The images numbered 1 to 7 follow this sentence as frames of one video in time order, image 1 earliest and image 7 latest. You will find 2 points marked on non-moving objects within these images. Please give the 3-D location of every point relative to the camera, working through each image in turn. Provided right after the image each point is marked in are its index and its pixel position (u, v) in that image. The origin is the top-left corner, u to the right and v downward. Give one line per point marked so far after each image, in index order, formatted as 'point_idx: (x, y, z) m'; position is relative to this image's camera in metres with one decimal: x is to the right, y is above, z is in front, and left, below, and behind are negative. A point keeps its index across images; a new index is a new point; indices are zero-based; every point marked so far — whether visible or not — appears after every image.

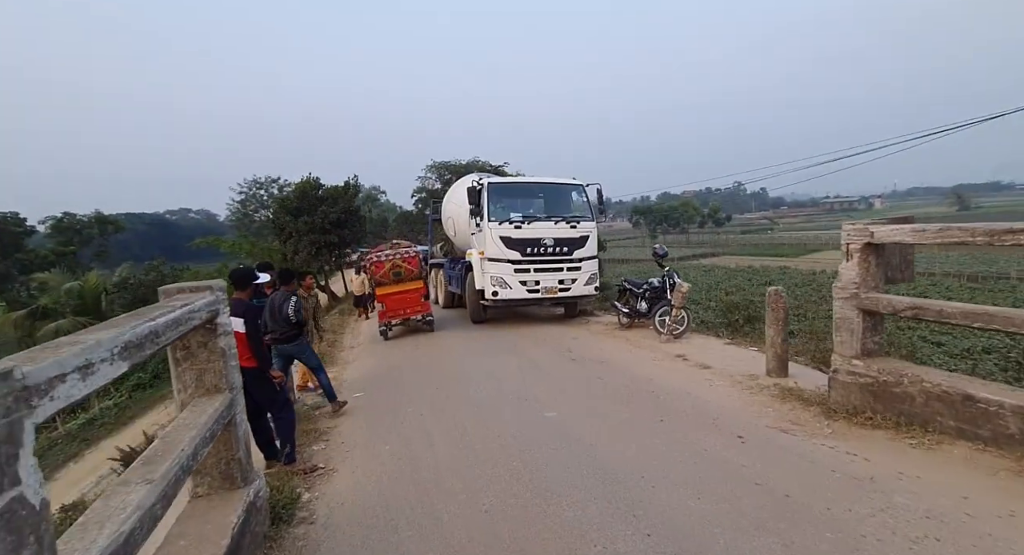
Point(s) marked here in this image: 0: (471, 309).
0: (-1.0, -0.8, +12.3) m
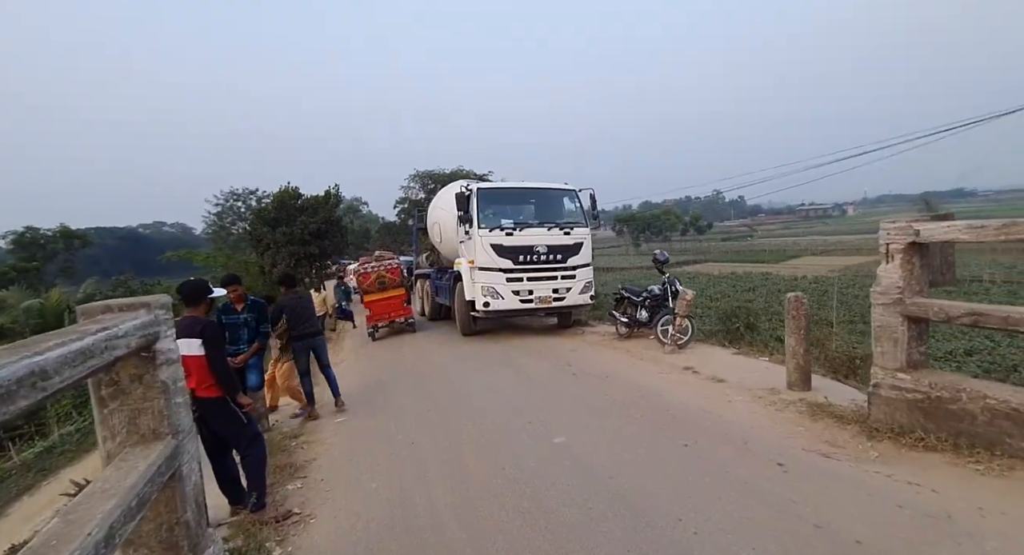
0: (-1.2, -1.0, +11.7) m
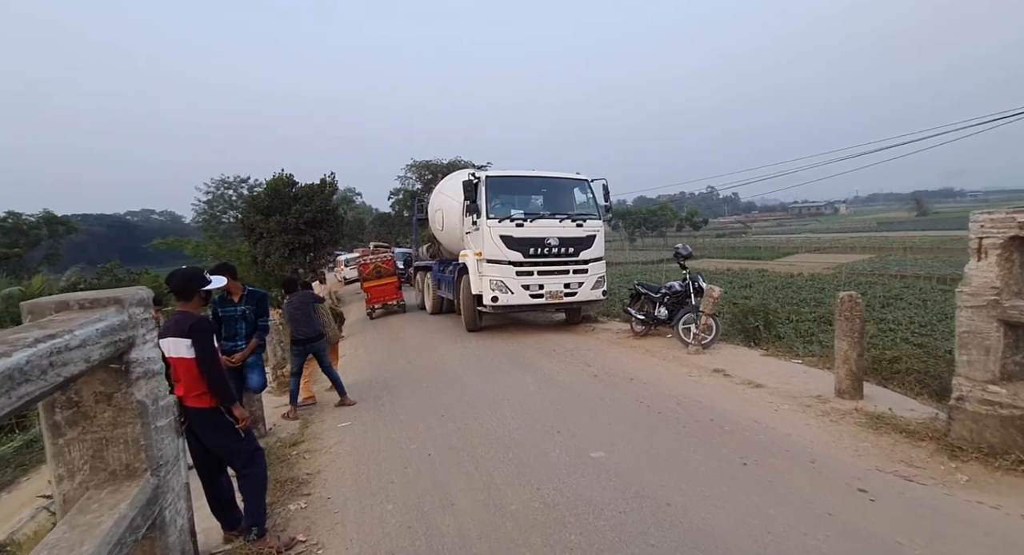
0: (-1.1, -0.9, +11.1) m
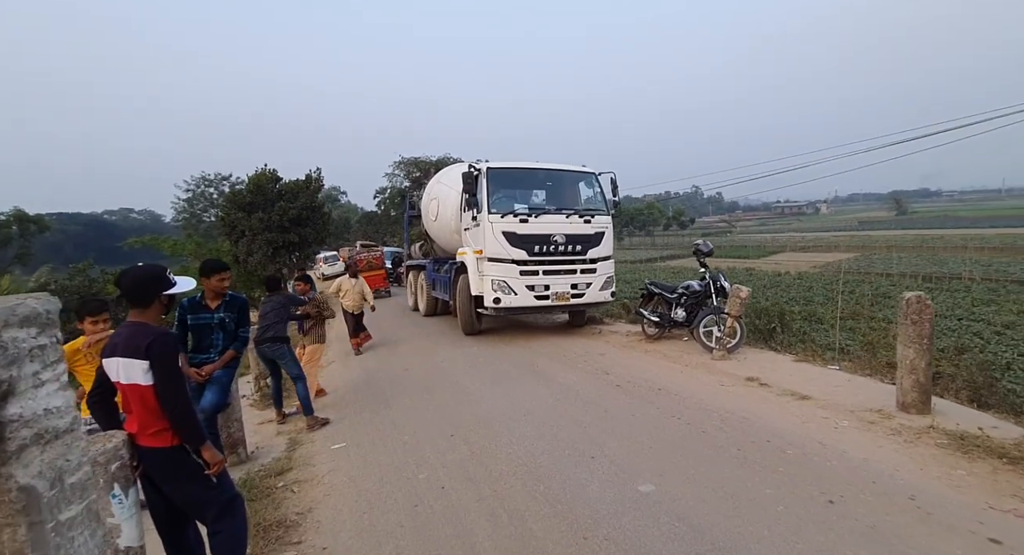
0: (-1.0, -0.9, +10.4) m
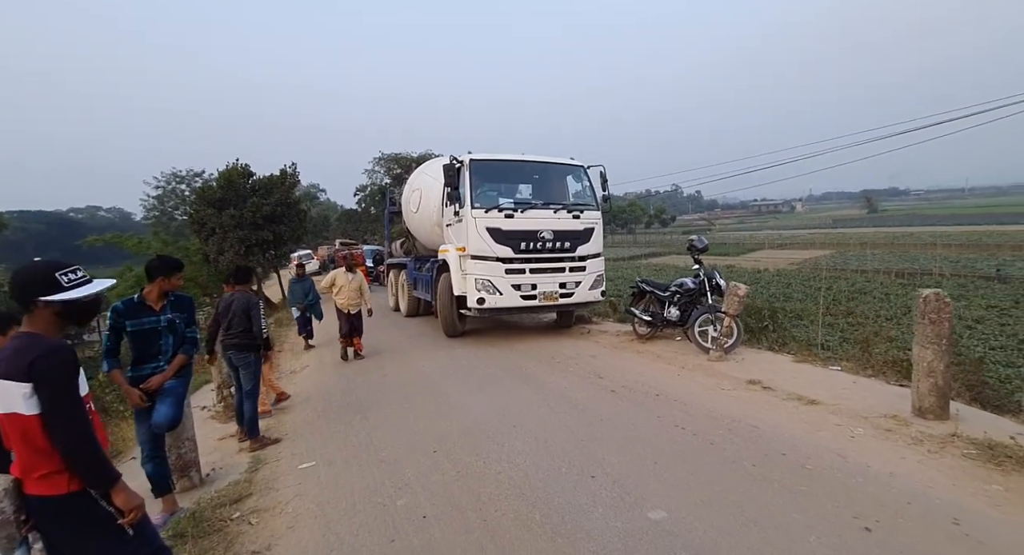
0: (-1.3, -0.8, +9.9) m
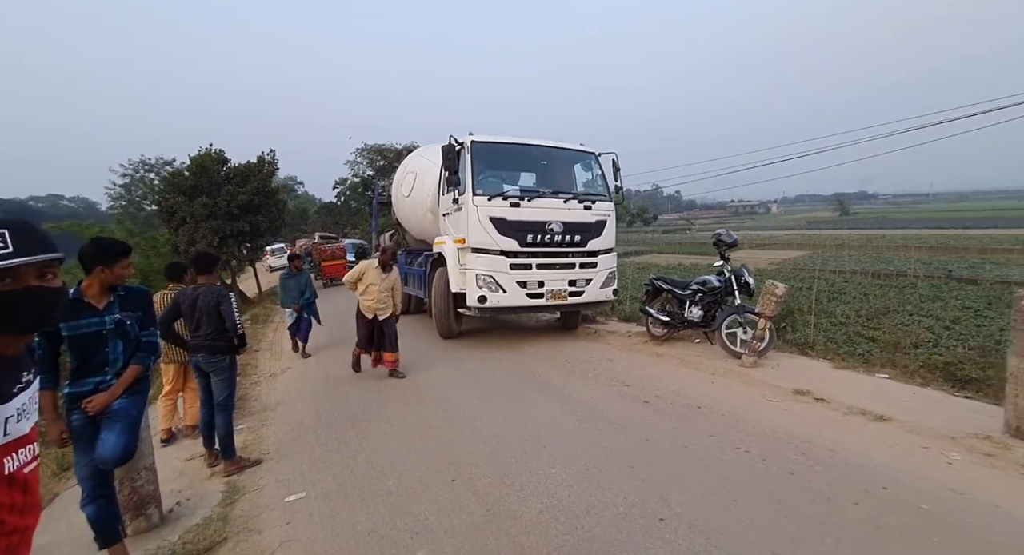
0: (-1.3, -0.7, +9.1) m
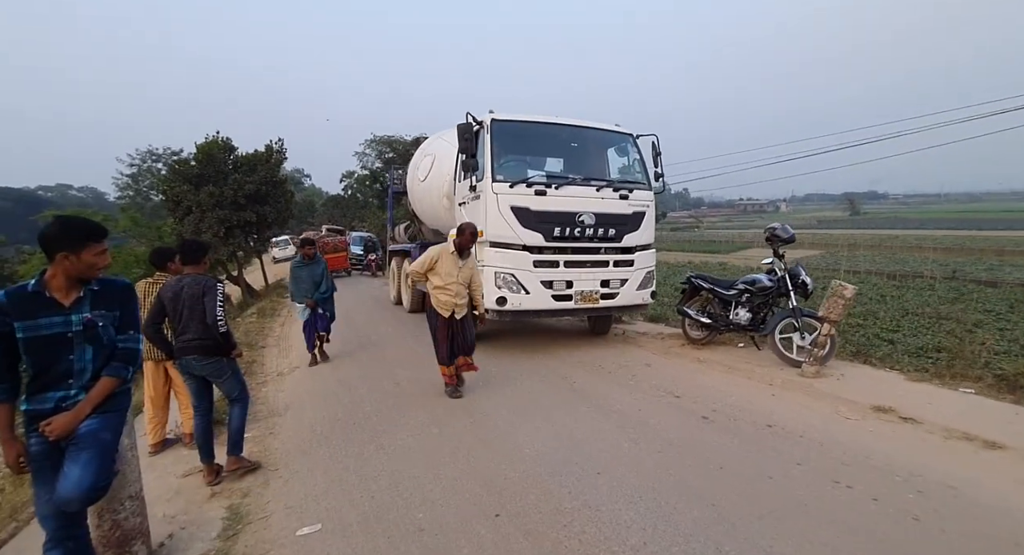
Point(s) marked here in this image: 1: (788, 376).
0: (-0.9, -0.6, +8.5) m
1: (+3.1, -1.1, +5.6) m
